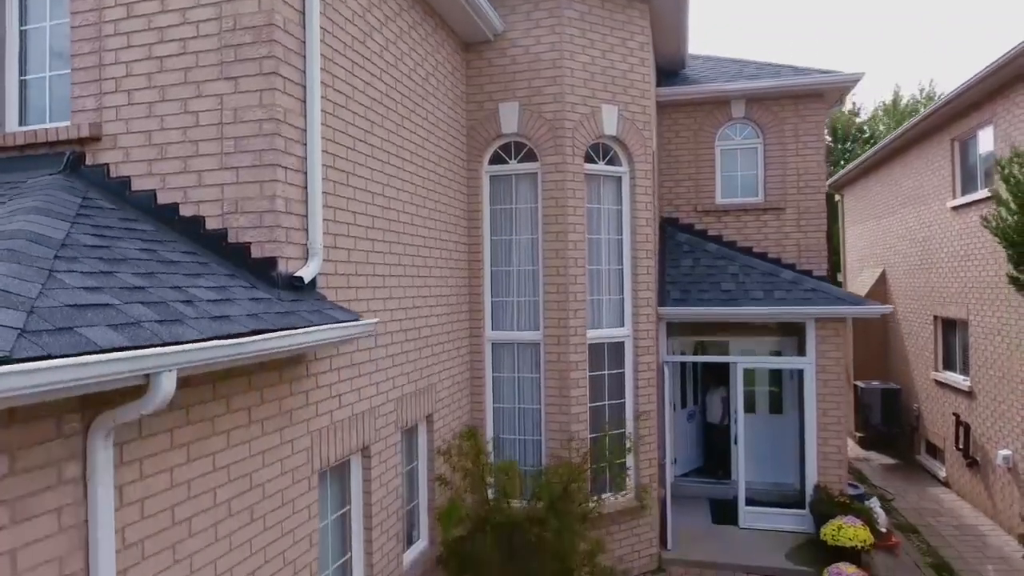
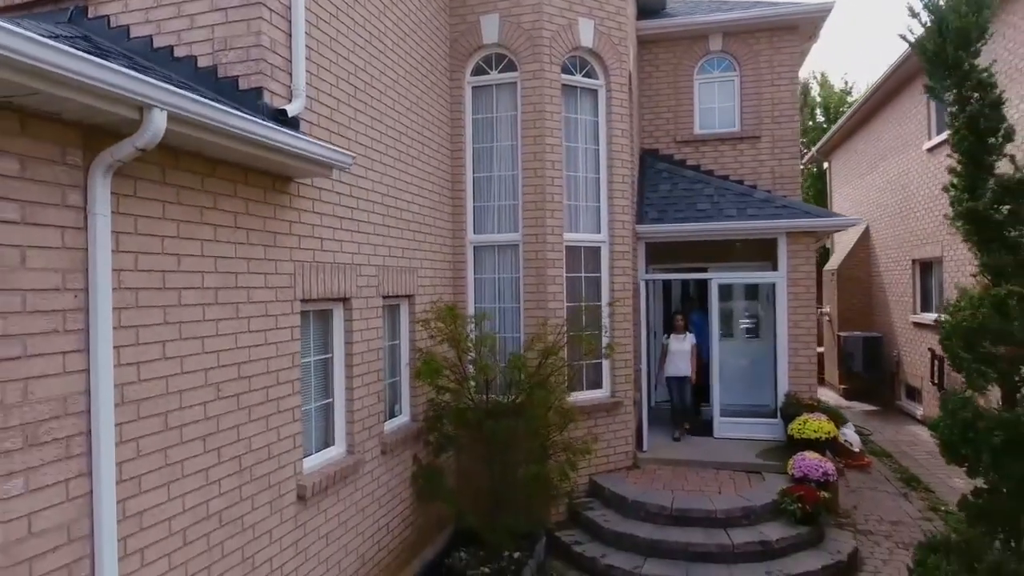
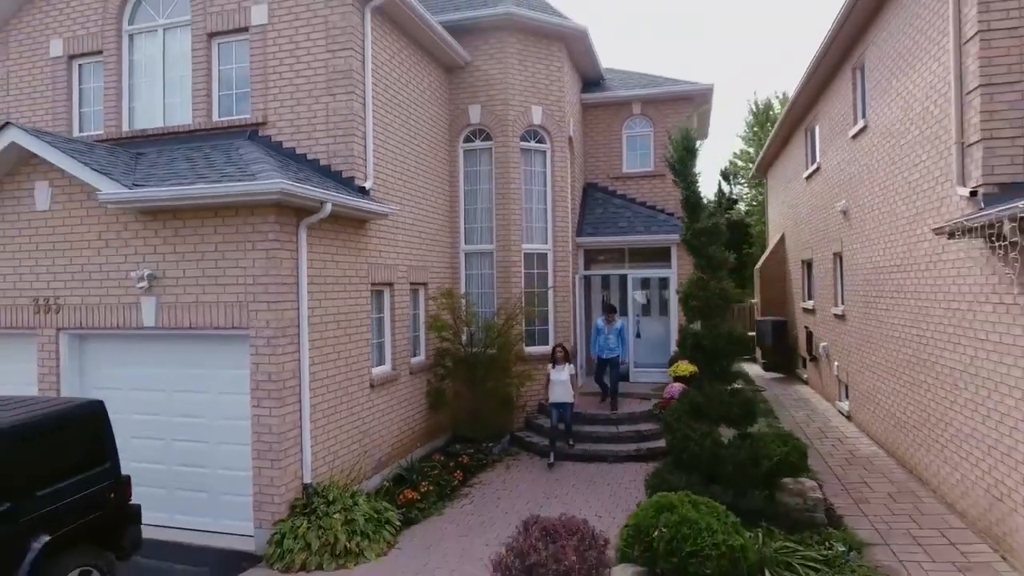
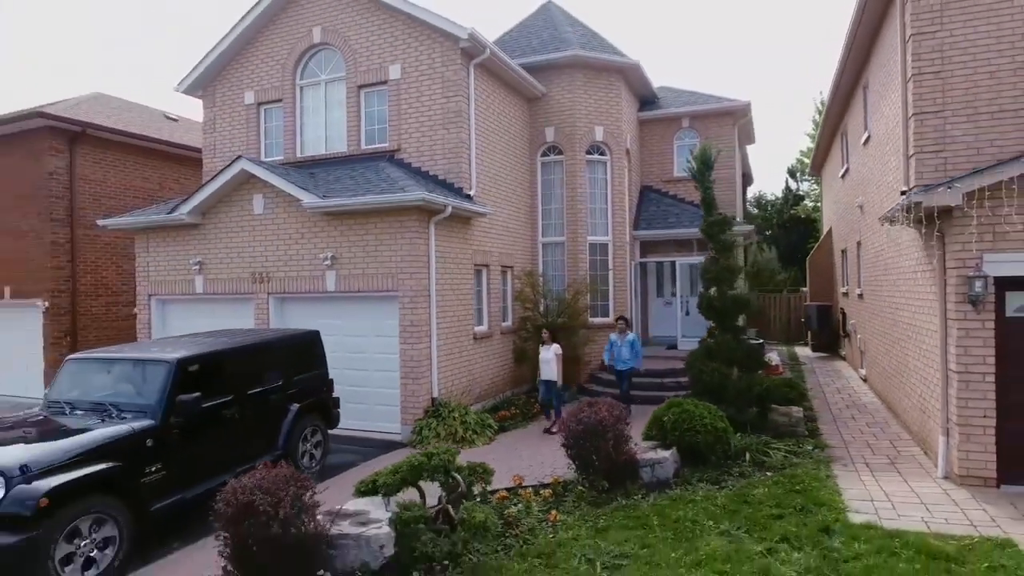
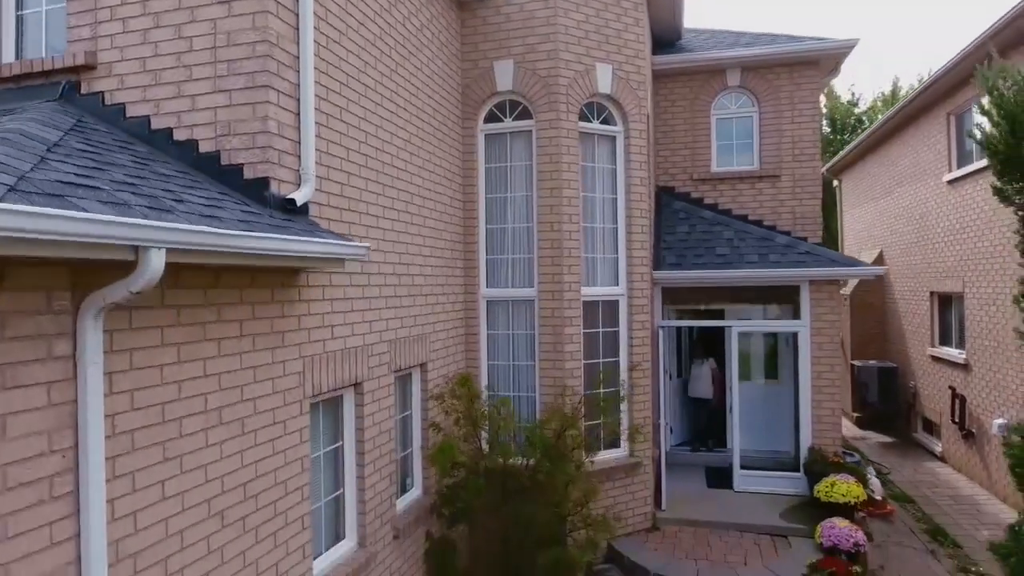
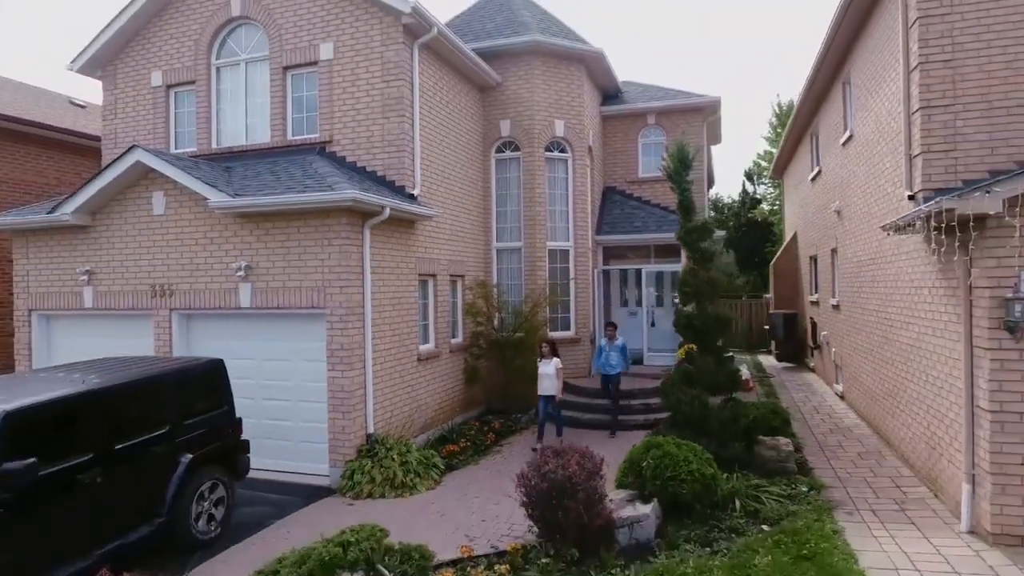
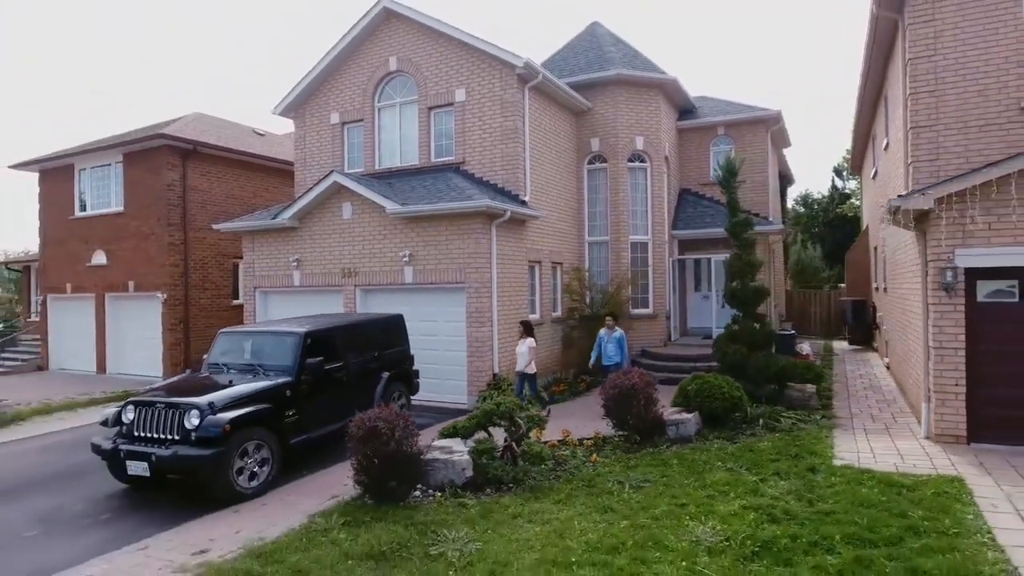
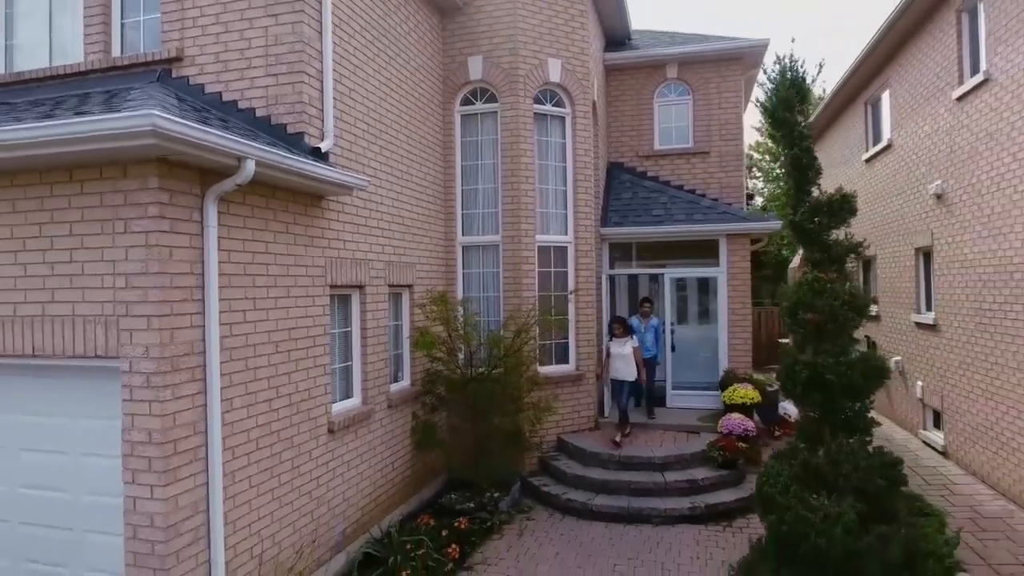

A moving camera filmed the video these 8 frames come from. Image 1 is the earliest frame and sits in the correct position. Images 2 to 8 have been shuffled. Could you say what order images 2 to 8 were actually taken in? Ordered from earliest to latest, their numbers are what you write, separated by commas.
5, 2, 8, 3, 6, 4, 7
